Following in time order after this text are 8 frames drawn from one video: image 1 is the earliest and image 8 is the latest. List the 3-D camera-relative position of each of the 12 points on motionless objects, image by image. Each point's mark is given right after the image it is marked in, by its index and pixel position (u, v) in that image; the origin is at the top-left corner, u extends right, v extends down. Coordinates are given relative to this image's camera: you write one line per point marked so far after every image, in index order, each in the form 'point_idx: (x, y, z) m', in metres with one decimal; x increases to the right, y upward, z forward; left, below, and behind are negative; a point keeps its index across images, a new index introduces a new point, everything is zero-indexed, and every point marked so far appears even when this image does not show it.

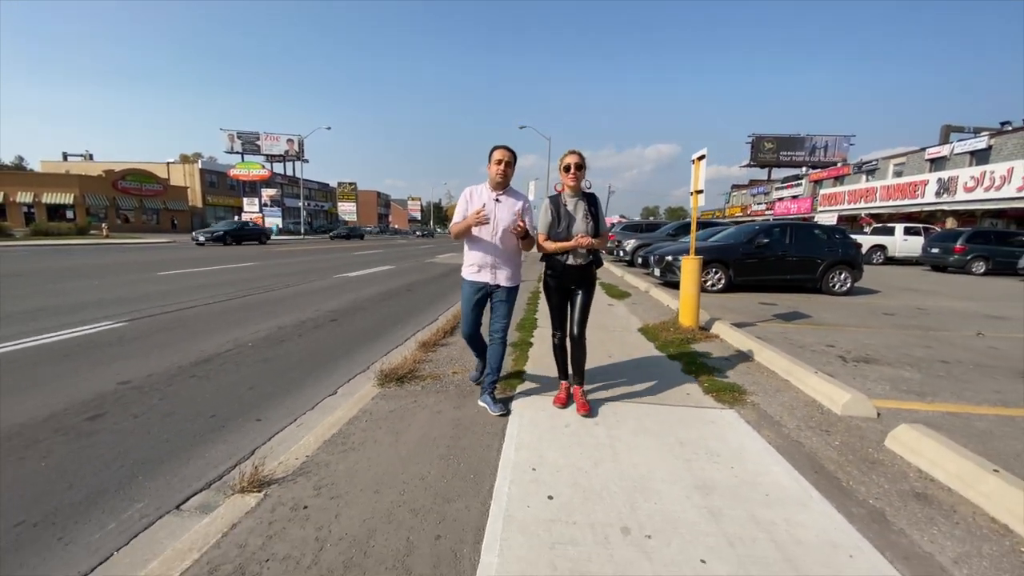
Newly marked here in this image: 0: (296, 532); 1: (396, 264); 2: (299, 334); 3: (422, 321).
0: (-1.1, -1.2, +2.1) m
1: (-5.2, +1.1, +18.0) m
2: (-3.2, -0.7, +6.2) m
3: (-1.7, -0.6, +7.4) m
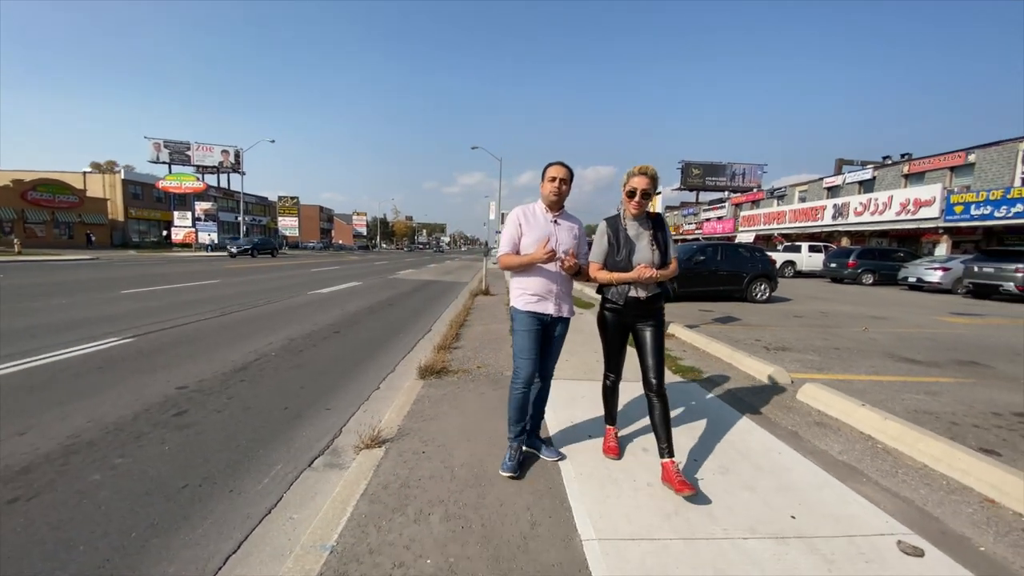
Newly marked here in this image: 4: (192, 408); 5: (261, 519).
0: (-0.6, -1.3, +3.0) m
1: (-6.8, +0.3, +18.2) m
2: (-3.3, -0.9, +6.7) m
3: (-1.9, -0.8, +8.2) m
4: (-3.2, -1.2, +4.1) m
5: (-1.6, -1.5, +2.5) m
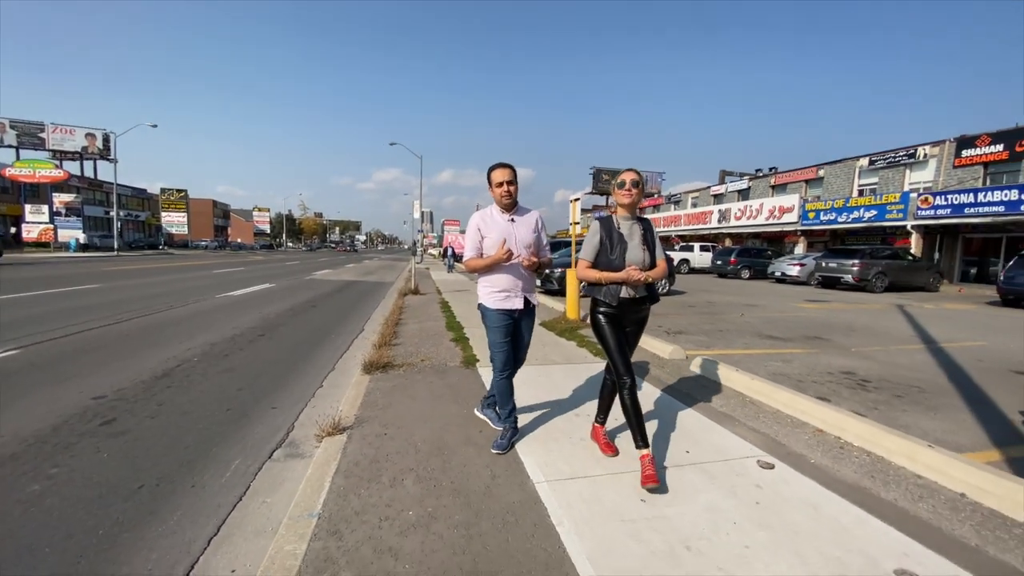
0: (-1.0, -1.2, +3.3) m
1: (-10.0, +0.2, +17.1) m
2: (-4.3, -1.0, +6.5) m
3: (-3.3, -0.8, +8.1) m
4: (-3.7, -1.2, +3.9) m
5: (-1.8, -1.4, +2.7) m
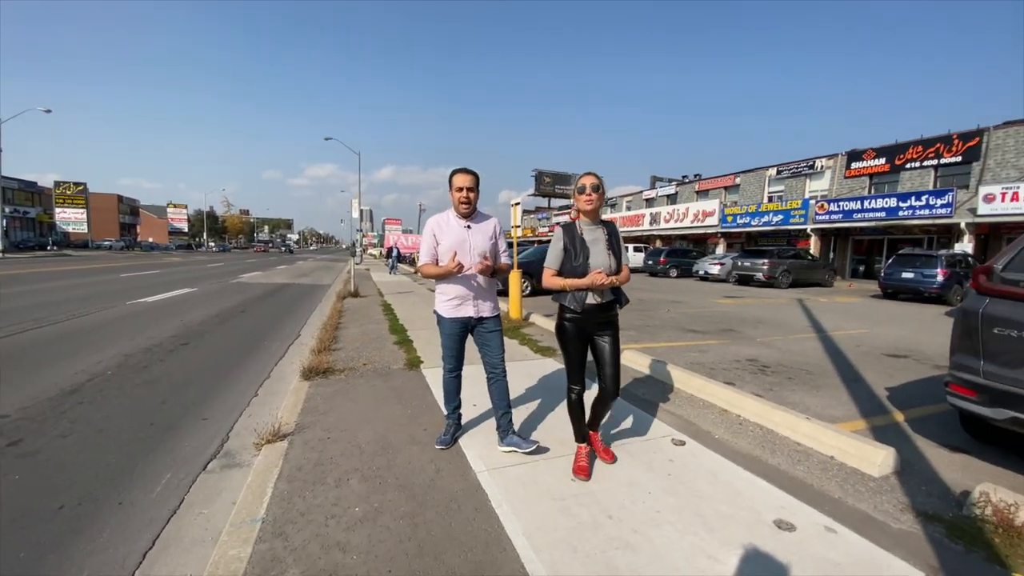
0: (-1.4, -1.3, +3.3) m
1: (-12.3, +0.1, +15.8) m
2: (-5.2, -1.1, +6.0) m
3: (-4.4, -0.9, +7.8) m
4: (-4.3, -1.3, +3.5) m
5: (-2.2, -1.5, +2.6) m
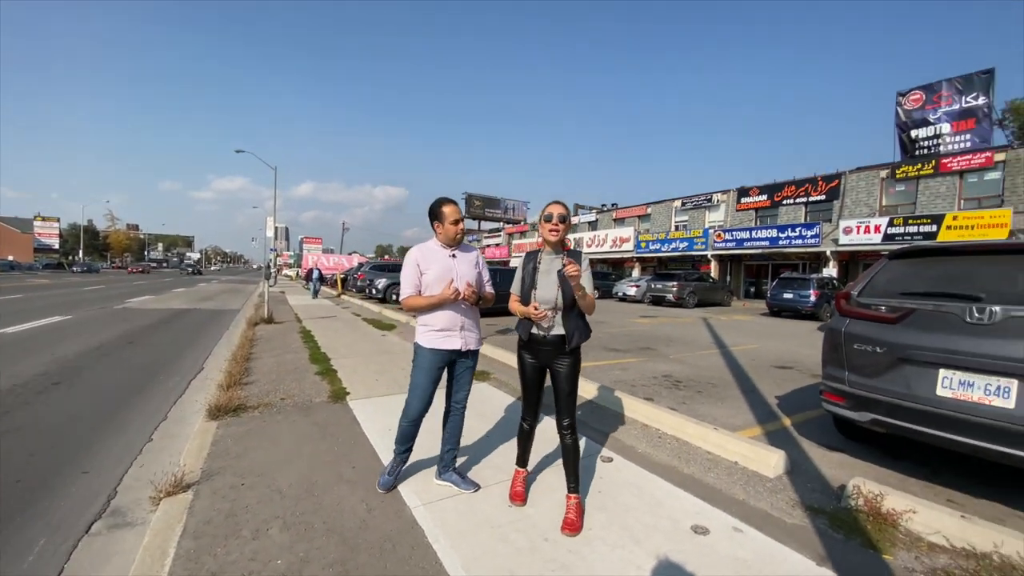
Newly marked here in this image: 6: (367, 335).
0: (-1.9, -1.5, +3.0) m
1: (-14.8, -0.8, +13.5) m
2: (-6.1, -1.4, +5.1) m
3: (-5.6, -1.4, +7.0) m
4: (-4.8, -1.6, +2.7) m
5: (-2.6, -1.7, +2.2) m
6: (-3.7, -1.2, +10.2) m
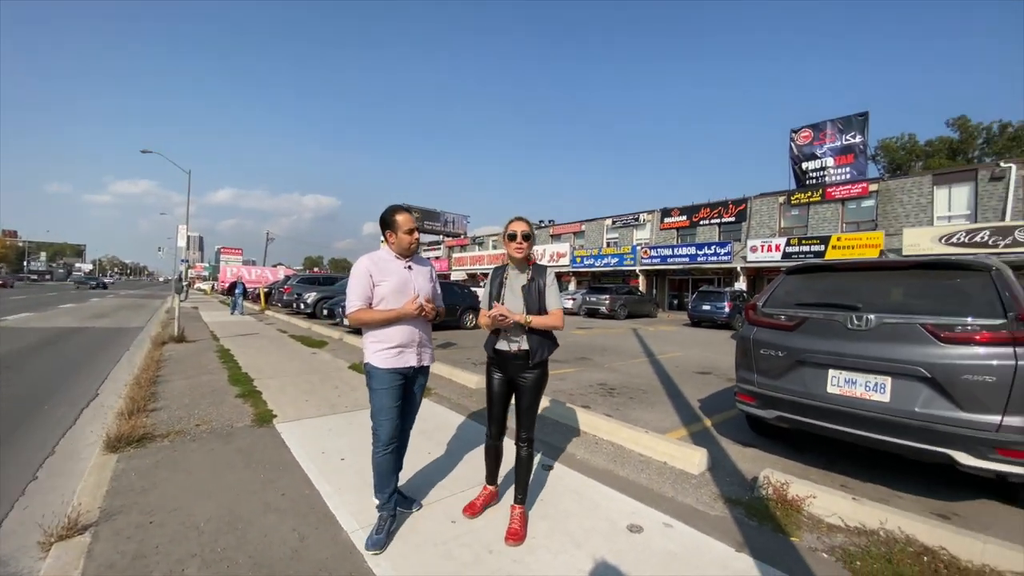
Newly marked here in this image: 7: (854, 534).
0: (-2.3, -1.6, +2.7) m
1: (-16.6, -1.3, +11.1) m
2: (-6.8, -1.6, +4.1) m
3: (-6.6, -1.6, +6.1) m
4: (-5.1, -1.6, +2.0) m
5: (-2.9, -1.8, +1.8) m
6: (-5.1, -1.5, +9.6) m
7: (+2.7, -1.9, +3.2) m
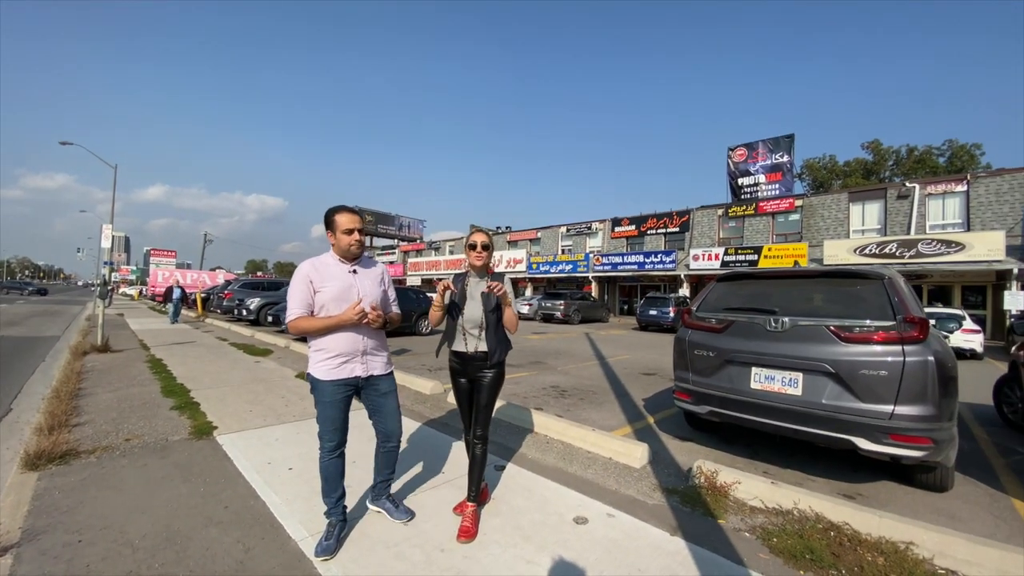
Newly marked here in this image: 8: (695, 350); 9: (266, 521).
0: (-2.7, -1.7, +2.6) m
1: (-17.8, -1.4, +9.4) m
2: (-7.2, -1.6, +3.5) m
3: (-7.2, -1.7, +5.5) m
4: (-5.3, -1.7, +1.6) m
5: (-3.1, -1.8, +1.6) m
6: (-6.2, -1.6, +9.1) m
7: (+2.3, -2.0, +3.6) m
8: (+2.1, -0.7, +4.7) m
9: (-1.8, -1.7, +3.0) m
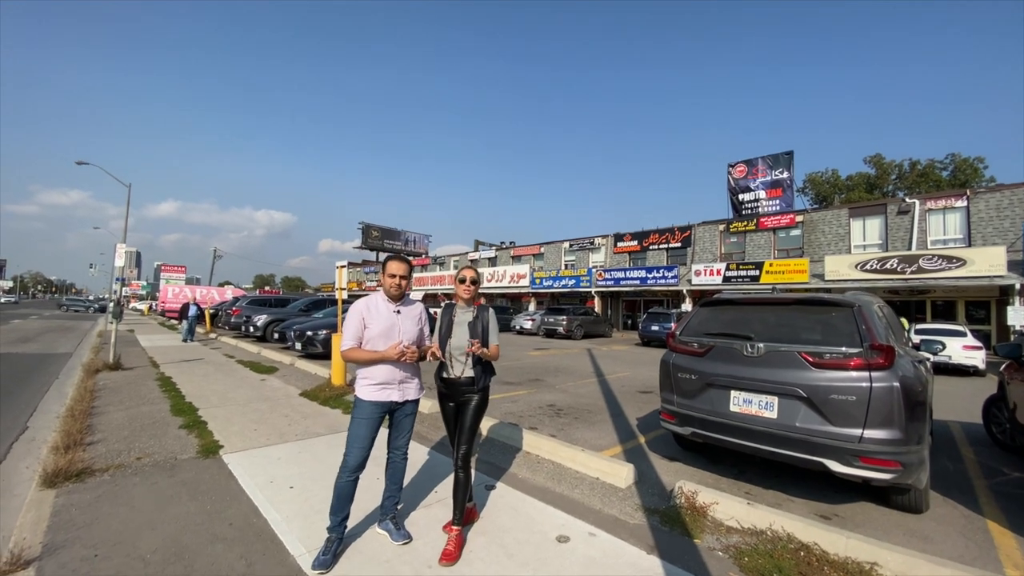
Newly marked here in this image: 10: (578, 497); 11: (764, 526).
0: (-2.8, -1.9, +2.8) m
1: (-17.8, -1.9, +9.9) m
2: (-7.4, -1.9, +3.8) m
3: (-7.3, -2.0, +5.8) m
4: (-5.5, -1.9, +1.9) m
5: (-3.2, -2.0, +1.8) m
6: (-6.2, -2.1, +9.4) m
7: (+2.1, -2.3, +3.7) m
8: (+2.0, -1.0, +4.9) m
9: (-1.9, -2.0, +3.2) m
10: (+0.7, -2.2, +4.2) m
11: (+2.3, -2.2, +3.8) m
